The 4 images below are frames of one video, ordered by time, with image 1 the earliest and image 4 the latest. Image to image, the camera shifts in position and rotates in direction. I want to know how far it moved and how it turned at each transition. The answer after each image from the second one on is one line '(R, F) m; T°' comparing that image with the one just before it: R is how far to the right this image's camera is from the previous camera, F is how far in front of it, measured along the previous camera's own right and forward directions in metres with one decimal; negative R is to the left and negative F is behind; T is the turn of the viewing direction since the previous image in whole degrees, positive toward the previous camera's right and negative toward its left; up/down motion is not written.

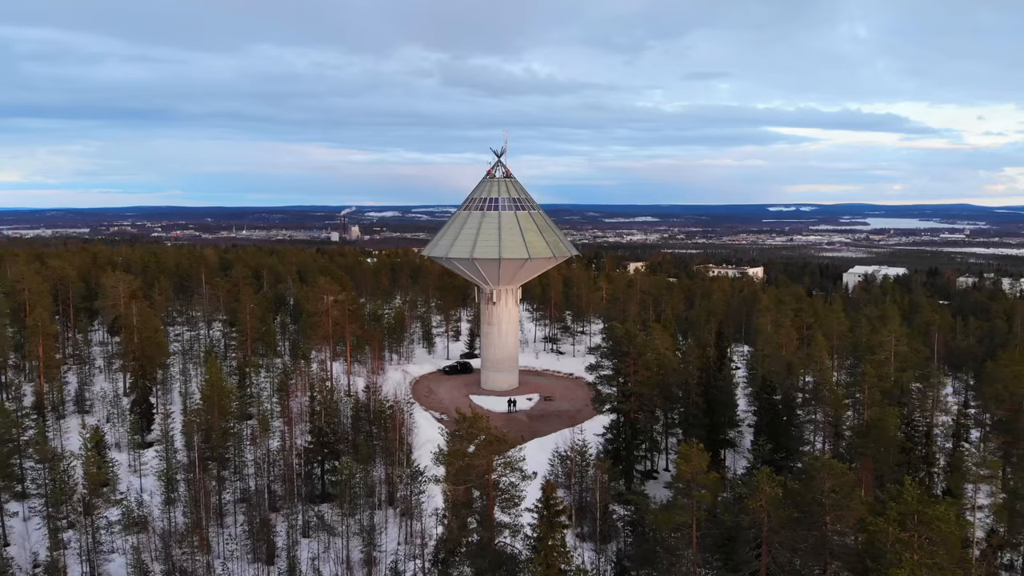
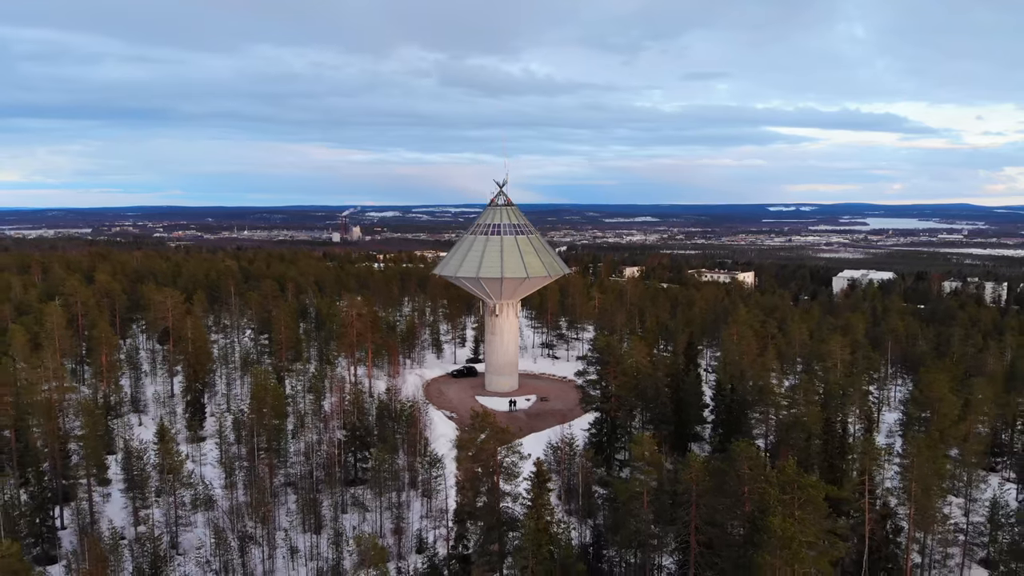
(0.0, -4.3) m; 0°
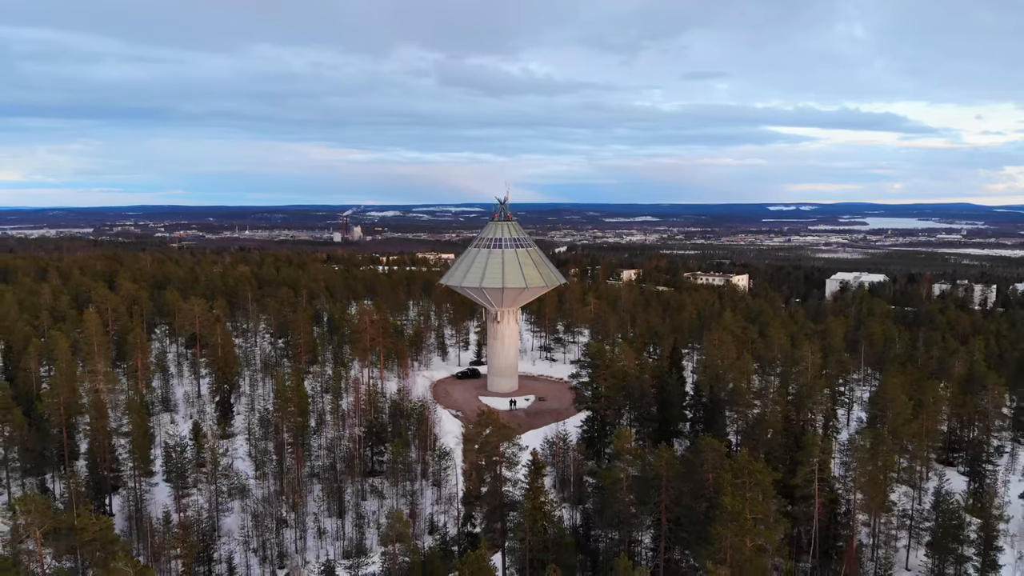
(0.0, -3.0) m; 0°
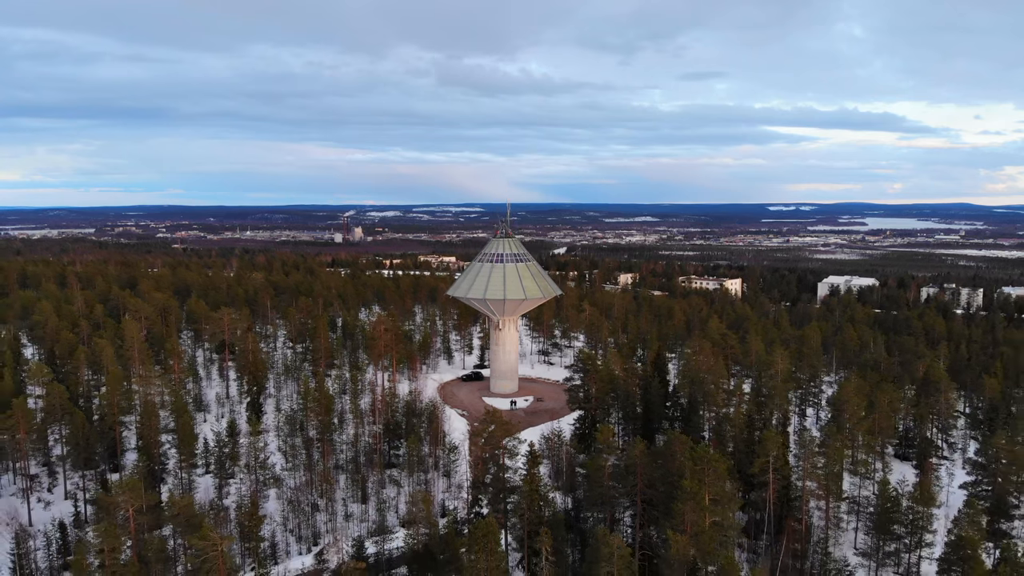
(0.0, -3.7) m; 0°
